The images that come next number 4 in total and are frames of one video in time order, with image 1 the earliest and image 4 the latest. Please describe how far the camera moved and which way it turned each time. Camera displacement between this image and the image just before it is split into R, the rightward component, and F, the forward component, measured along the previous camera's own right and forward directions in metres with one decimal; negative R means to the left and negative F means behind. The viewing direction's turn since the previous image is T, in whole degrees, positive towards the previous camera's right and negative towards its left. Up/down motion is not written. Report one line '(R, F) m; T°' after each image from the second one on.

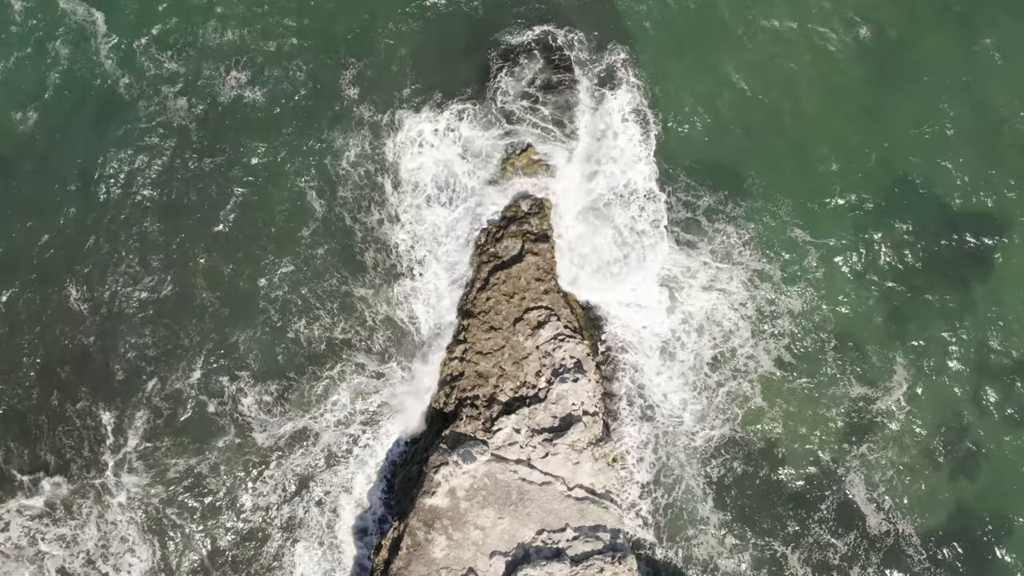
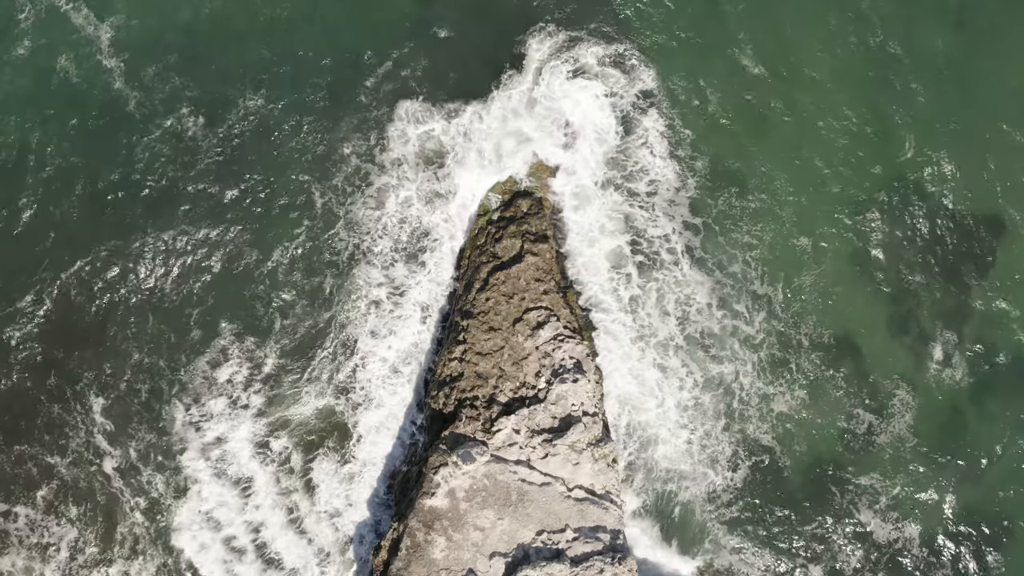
(+1.2, +0.1) m; -2°
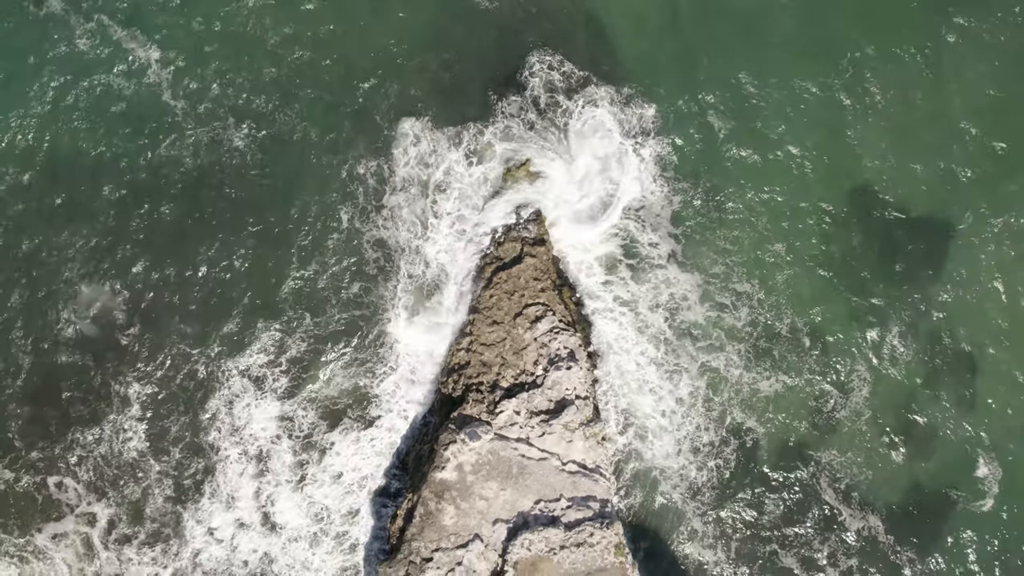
(+0.1, -3.6) m; 0°
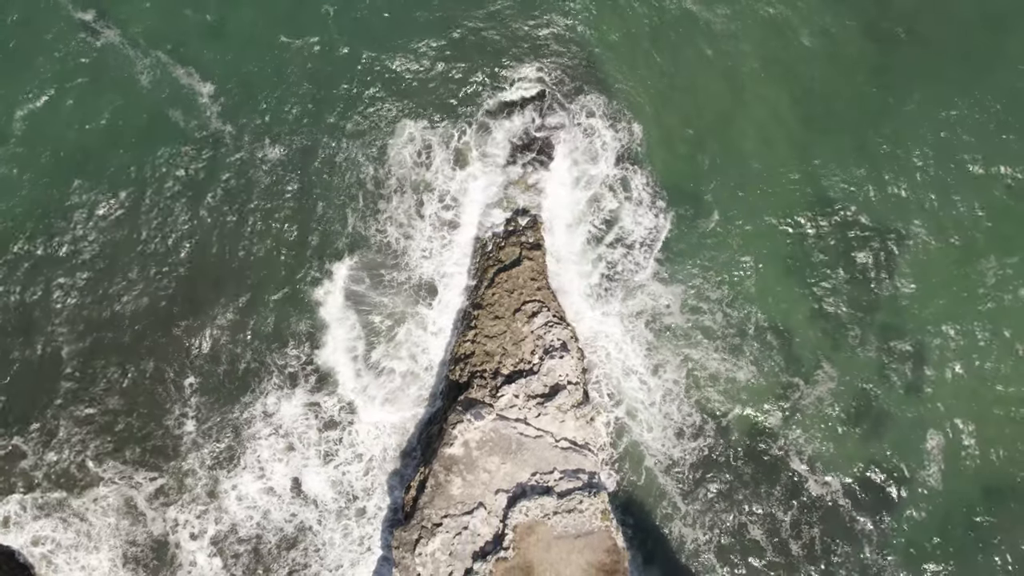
(0.0, -4.2) m; 0°
